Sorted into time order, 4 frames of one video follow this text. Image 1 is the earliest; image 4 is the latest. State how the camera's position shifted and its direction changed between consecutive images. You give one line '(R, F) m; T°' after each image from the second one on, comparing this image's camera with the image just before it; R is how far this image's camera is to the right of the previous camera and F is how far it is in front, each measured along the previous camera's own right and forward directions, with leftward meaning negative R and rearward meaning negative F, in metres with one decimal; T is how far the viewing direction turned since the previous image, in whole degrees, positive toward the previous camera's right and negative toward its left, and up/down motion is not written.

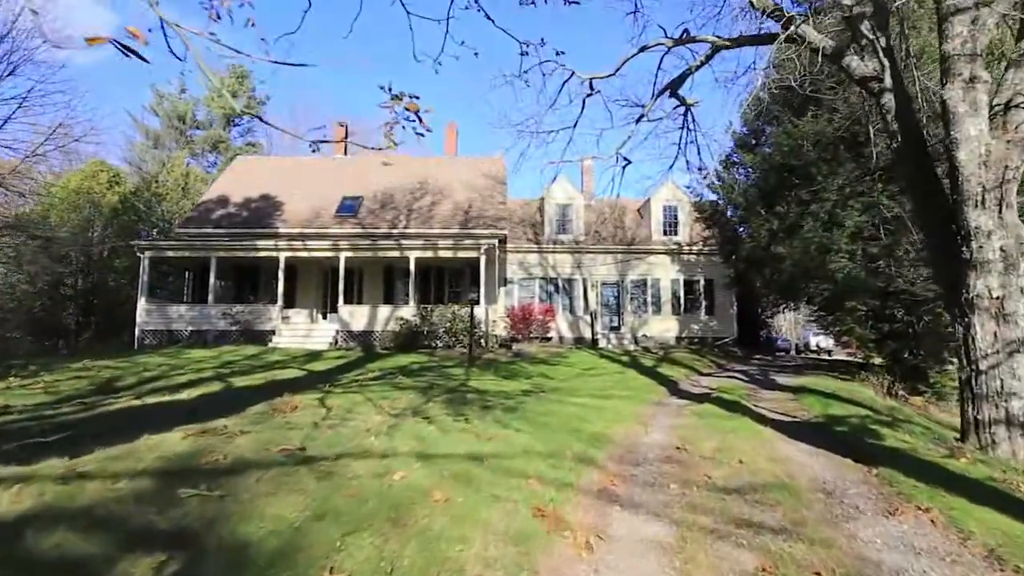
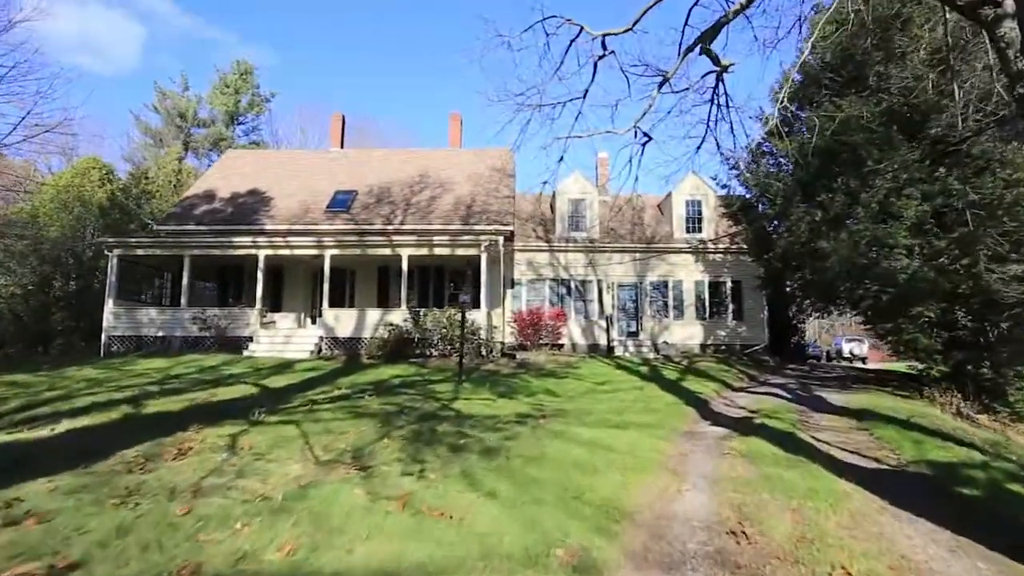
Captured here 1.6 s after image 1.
(+0.5, +2.4) m; -2°
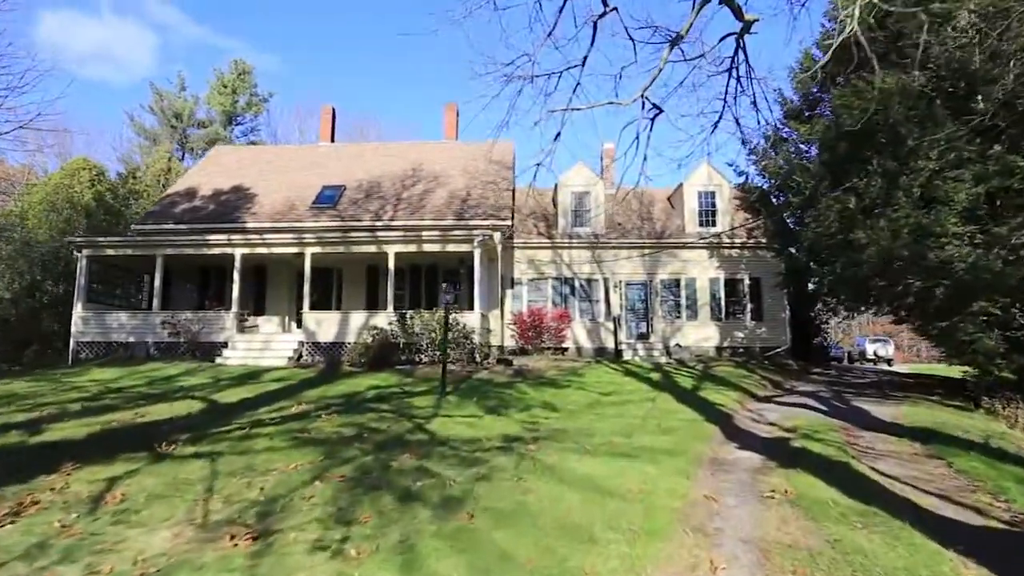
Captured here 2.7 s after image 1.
(+0.4, +1.7) m; -1°
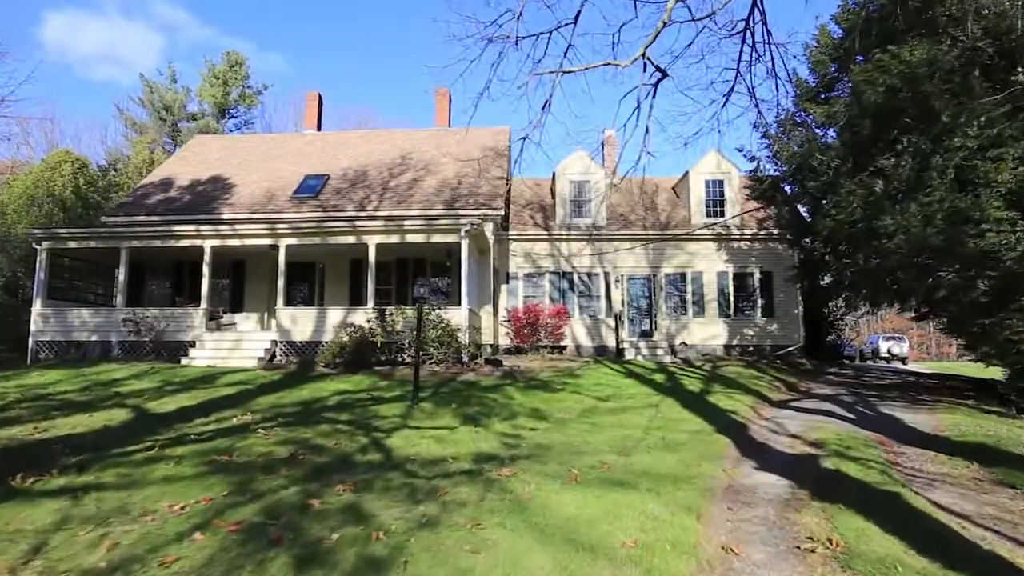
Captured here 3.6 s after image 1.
(+0.5, +1.4) m; 0°
